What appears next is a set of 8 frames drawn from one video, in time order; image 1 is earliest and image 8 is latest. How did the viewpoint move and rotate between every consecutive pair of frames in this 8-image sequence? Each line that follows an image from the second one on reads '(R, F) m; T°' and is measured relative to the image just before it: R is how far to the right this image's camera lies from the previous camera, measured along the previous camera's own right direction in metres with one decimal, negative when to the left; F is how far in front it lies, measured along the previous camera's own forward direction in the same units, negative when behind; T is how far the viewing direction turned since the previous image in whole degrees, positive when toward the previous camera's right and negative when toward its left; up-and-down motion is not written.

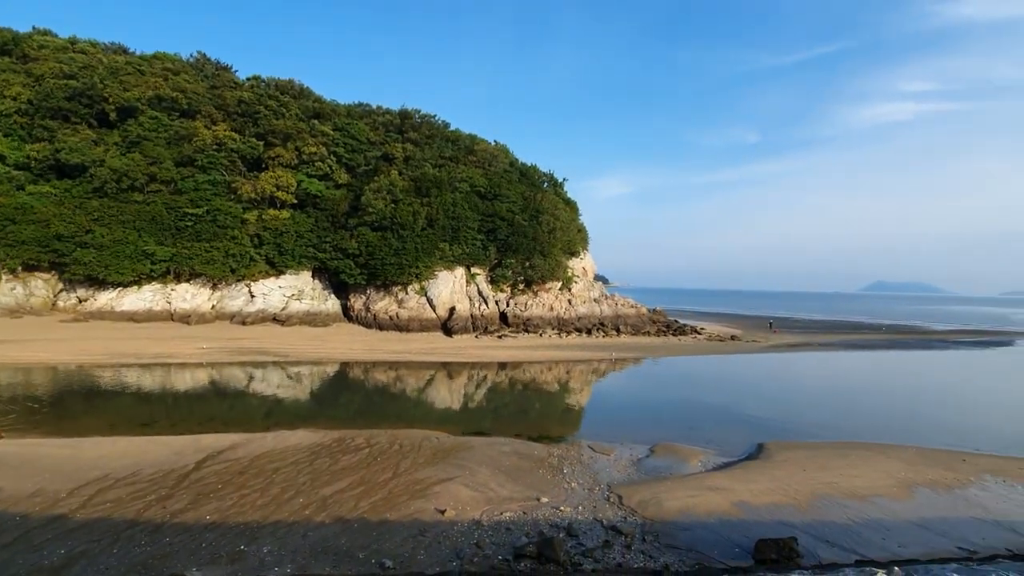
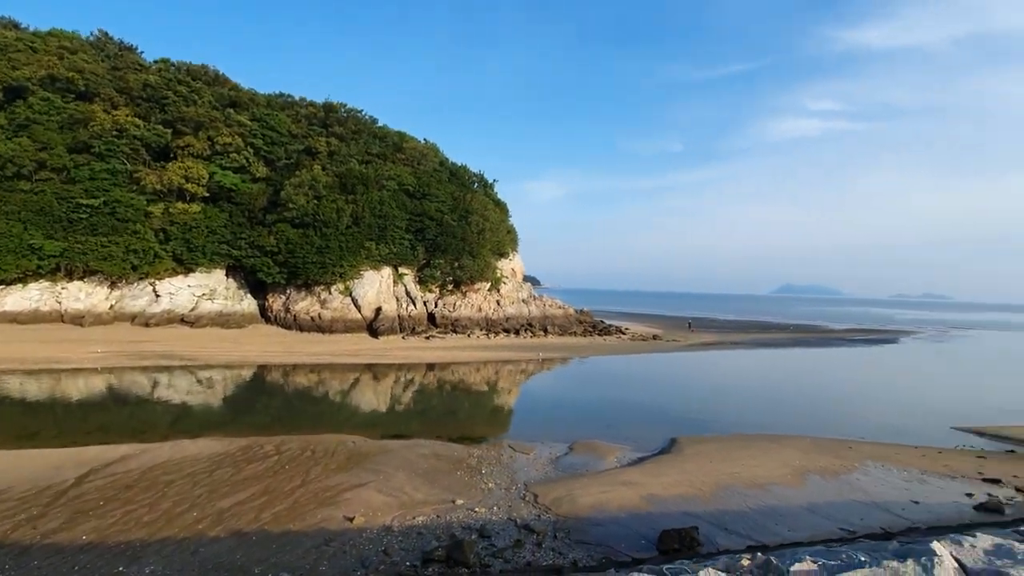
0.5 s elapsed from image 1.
(+0.2, +0.1) m; +7°
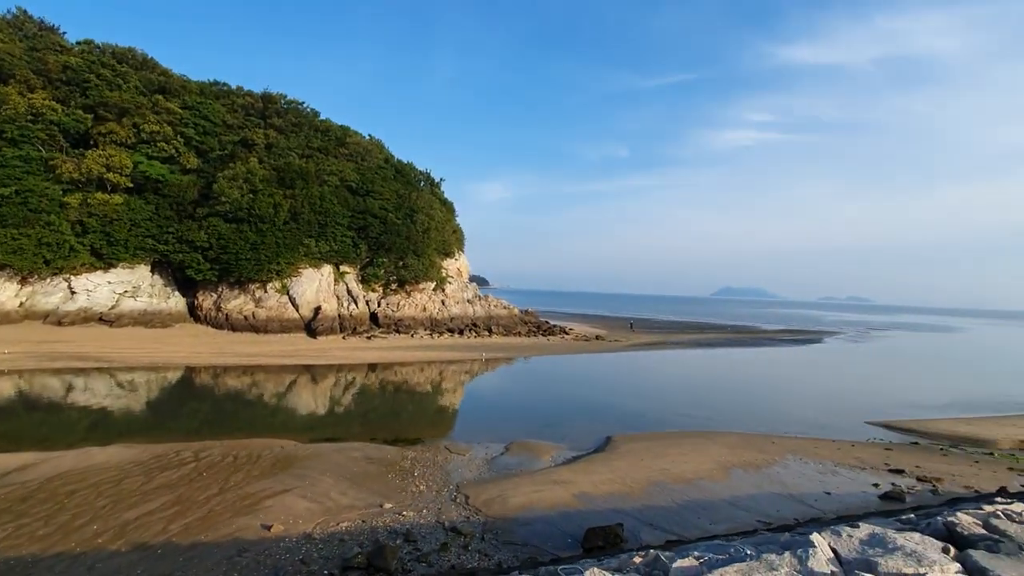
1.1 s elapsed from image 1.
(+0.2, +0.1) m; +5°
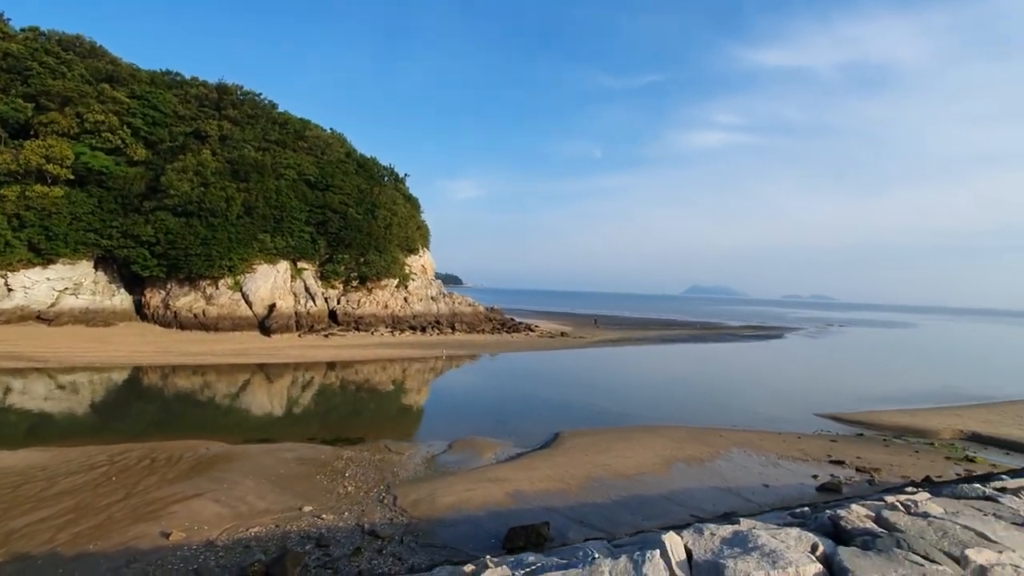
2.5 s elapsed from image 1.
(+0.5, +0.3) m; +3°
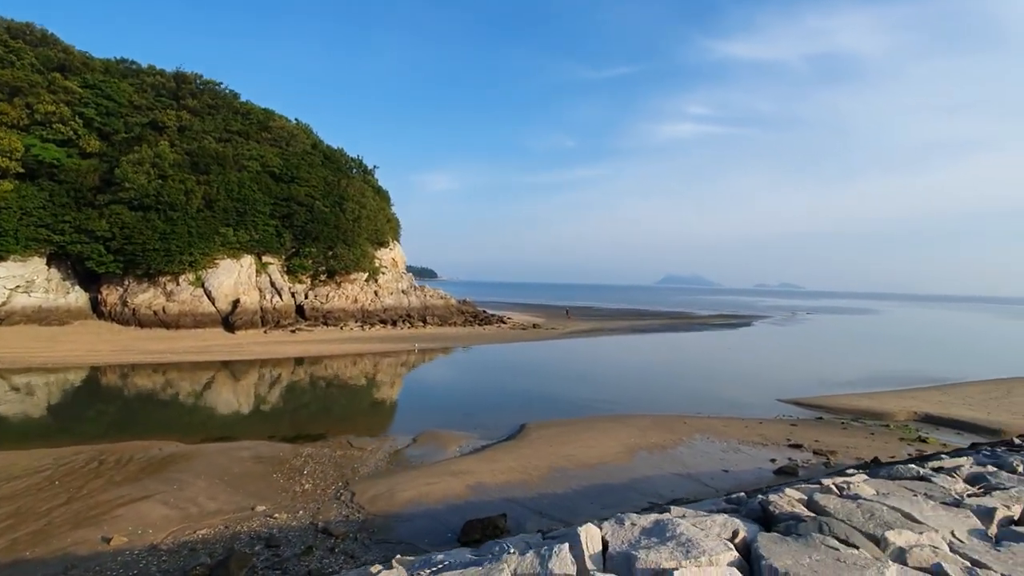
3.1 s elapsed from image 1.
(+0.2, +0.1) m; +3°
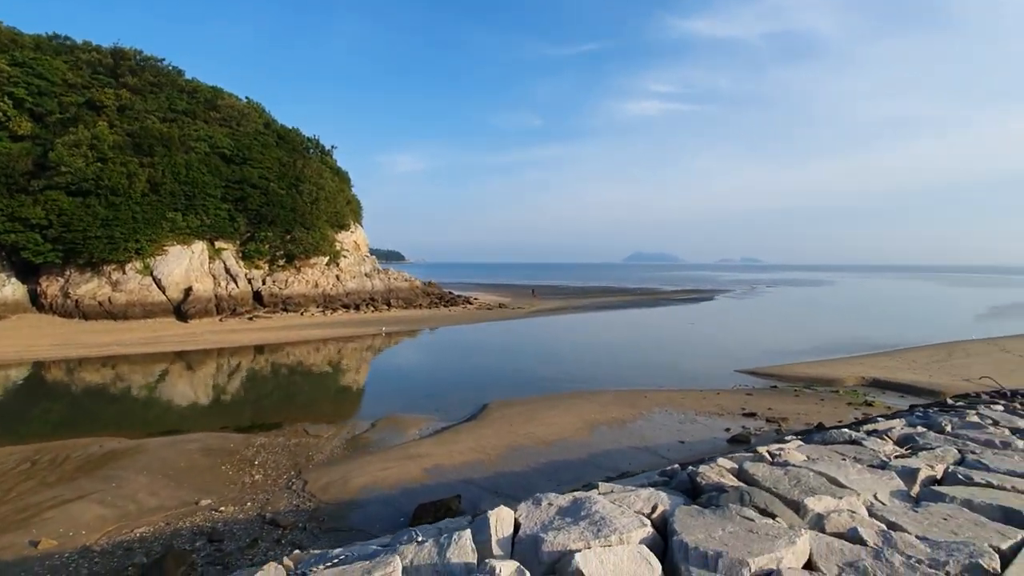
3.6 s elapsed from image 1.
(+0.2, +0.1) m; +3°
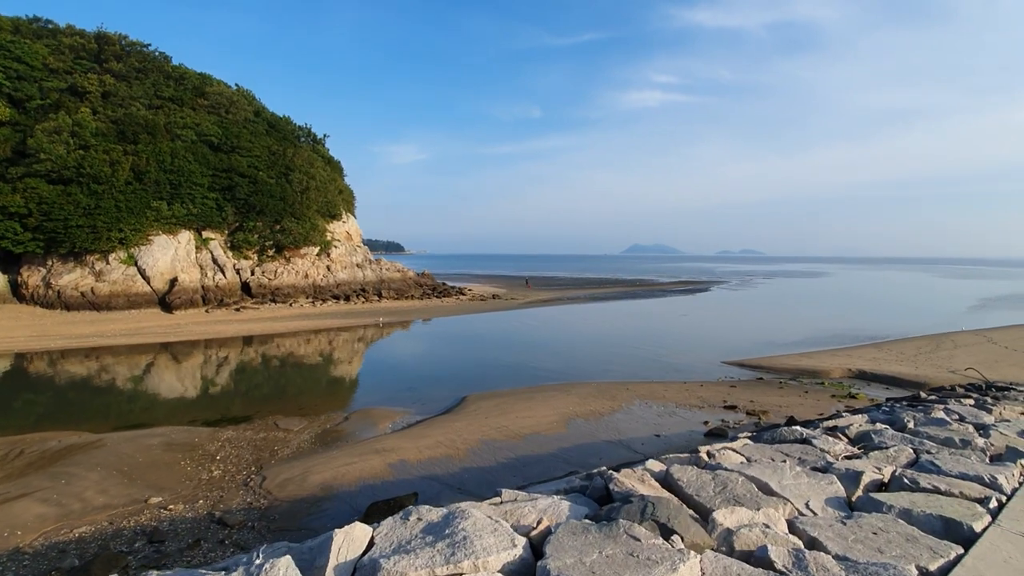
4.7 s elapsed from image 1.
(+0.4, +0.2) m; 0°
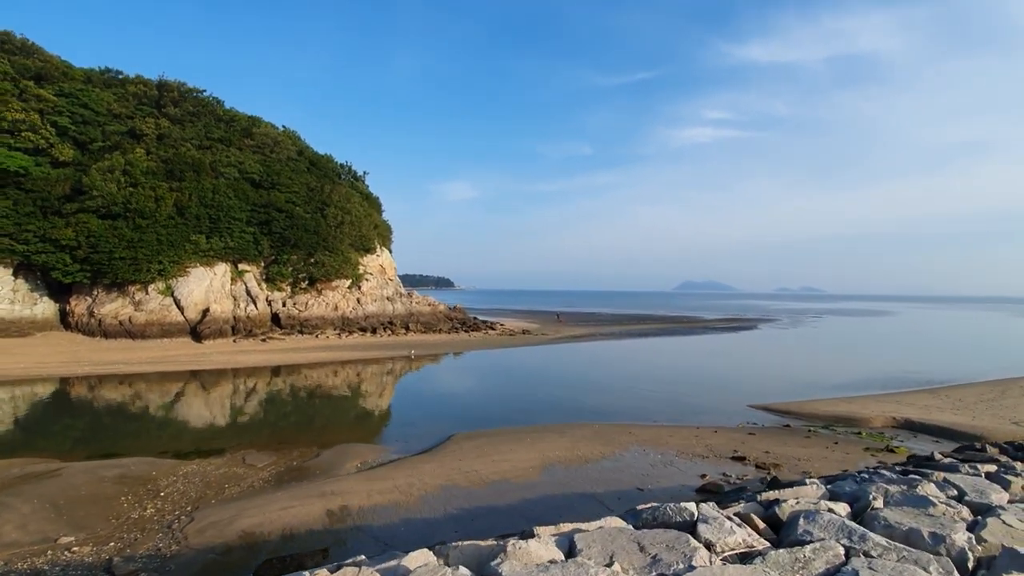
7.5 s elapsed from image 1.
(+1.0, +0.7) m; -5°
